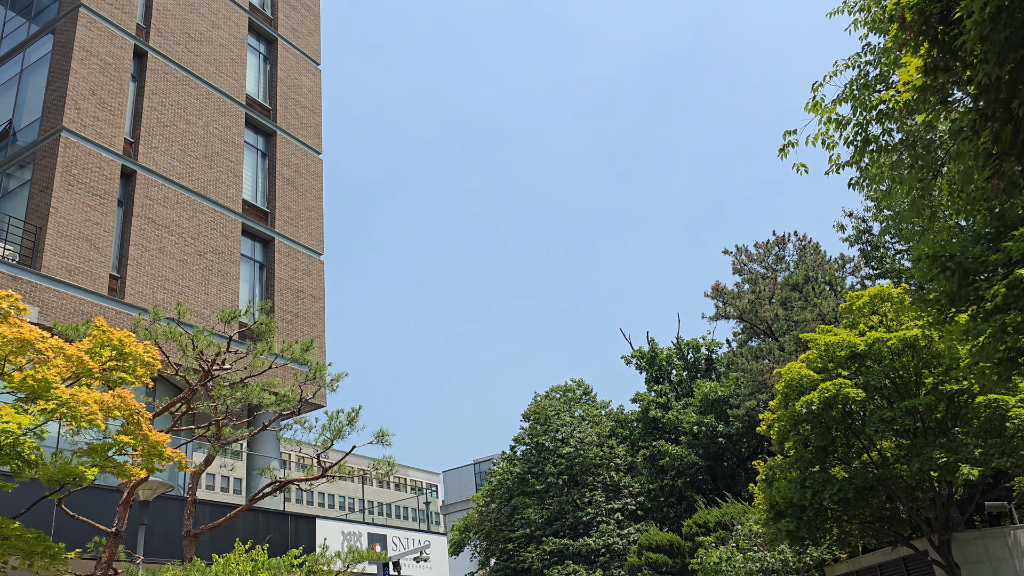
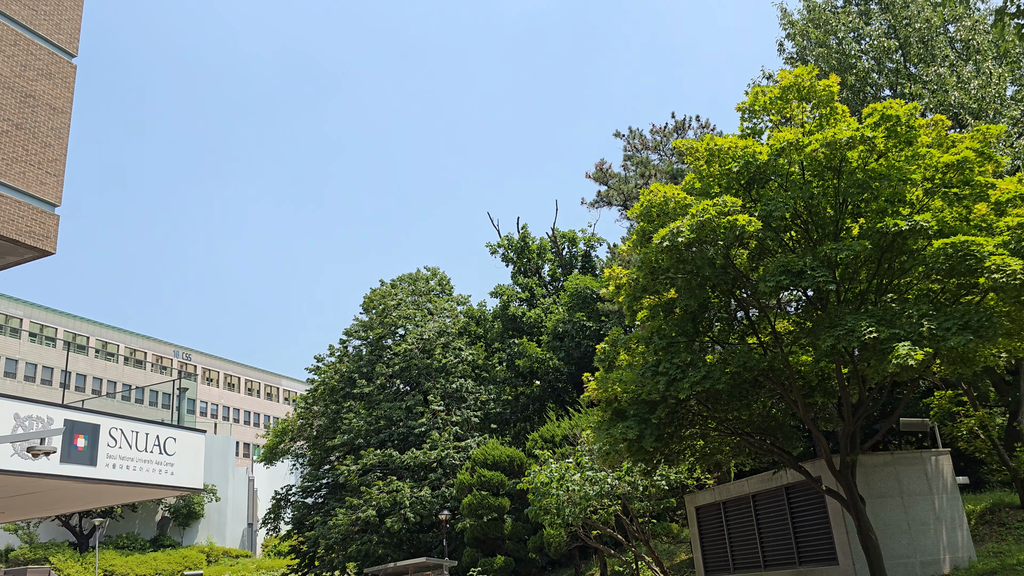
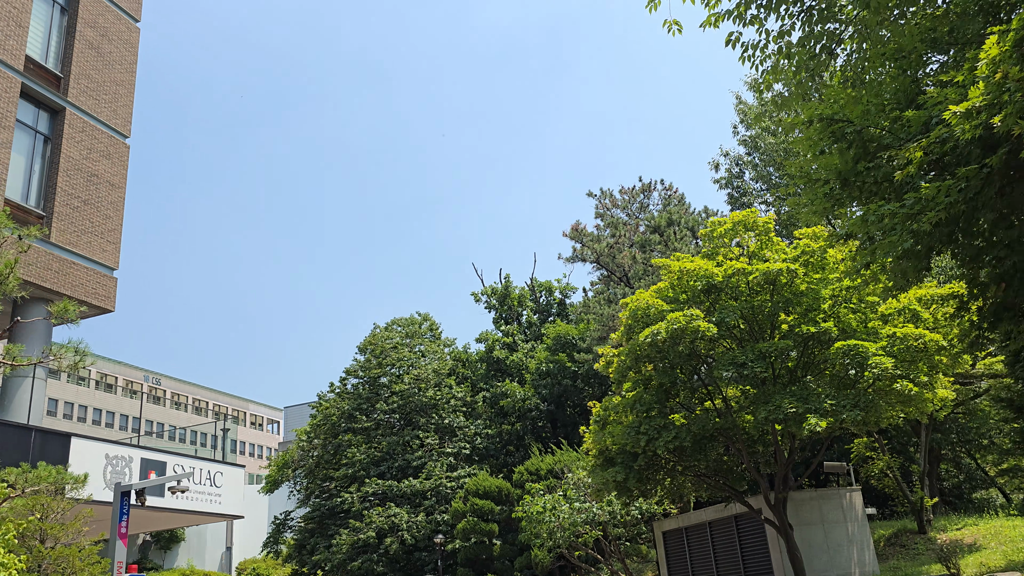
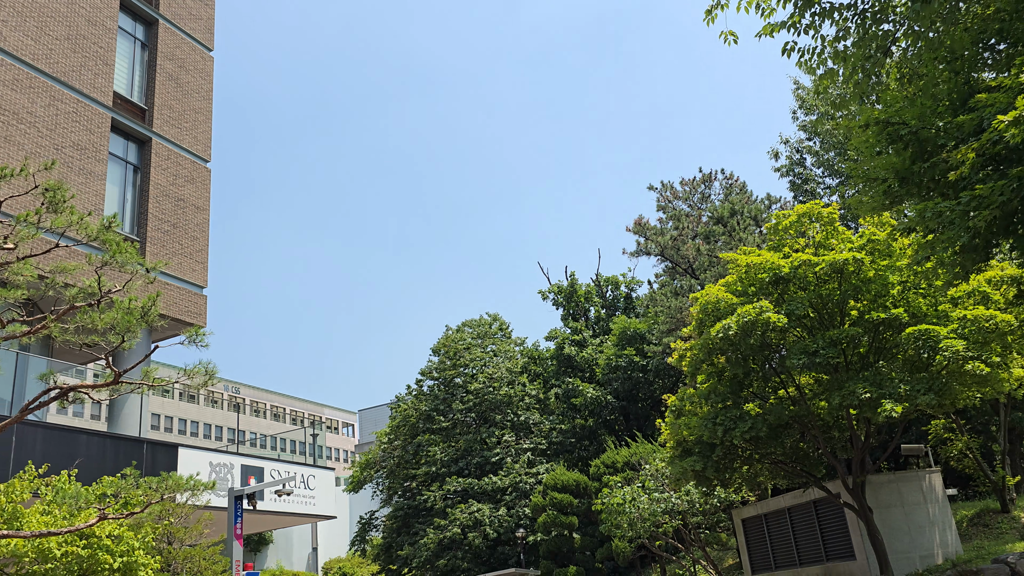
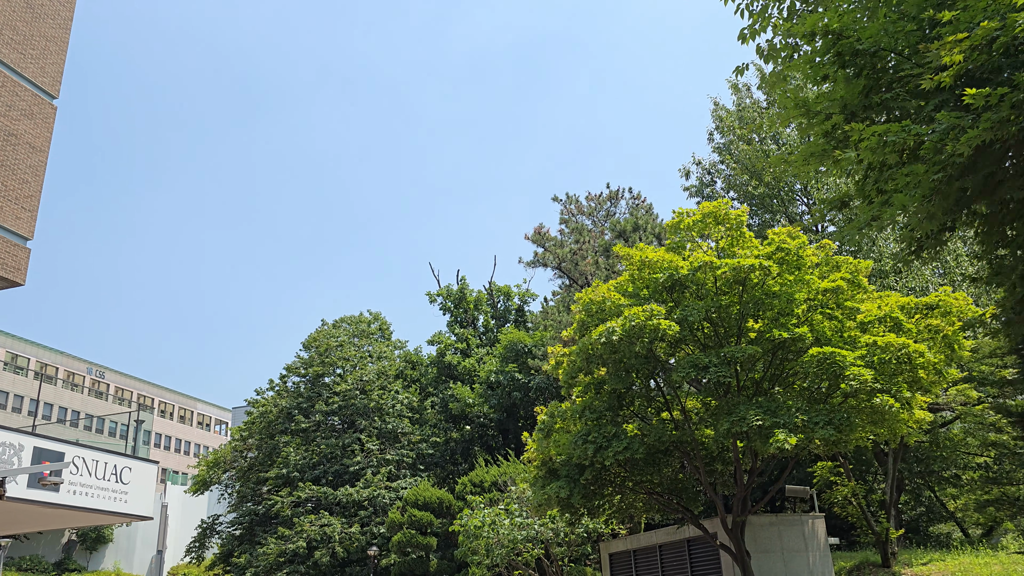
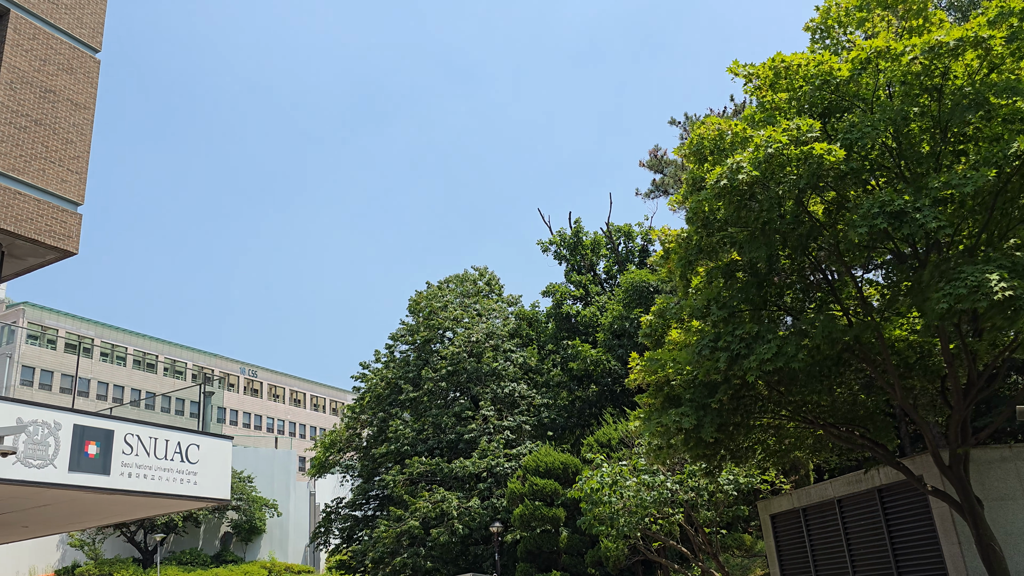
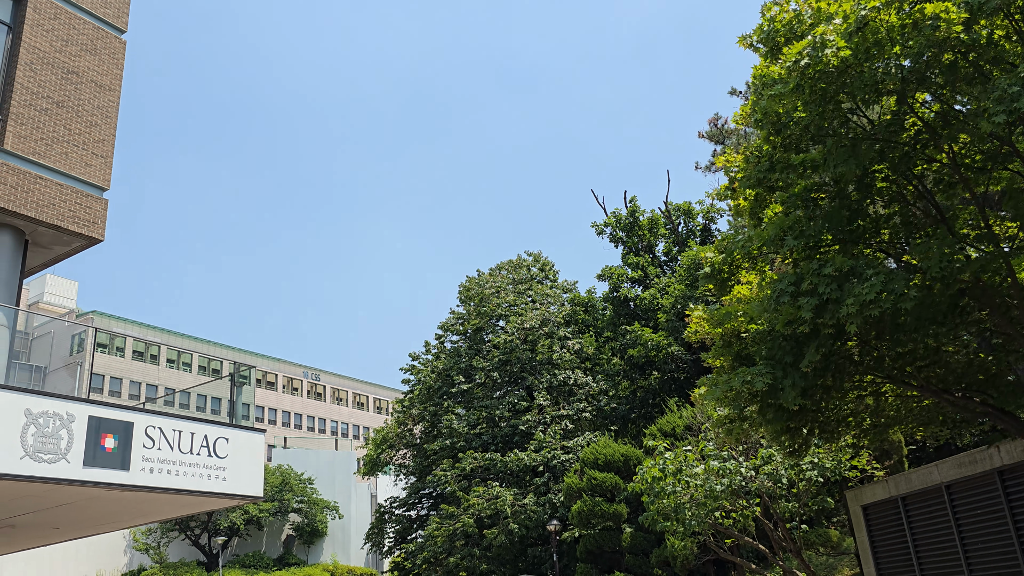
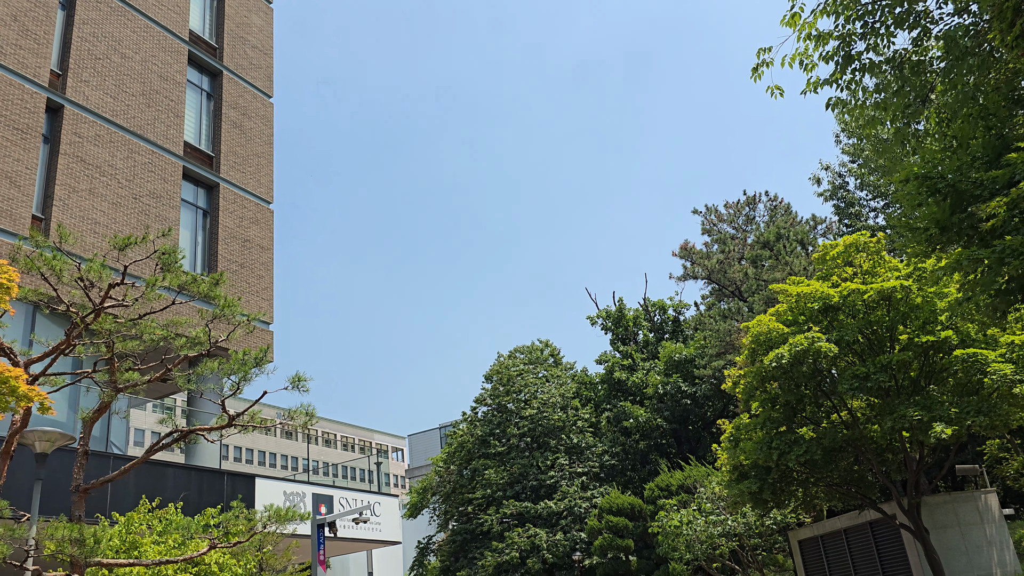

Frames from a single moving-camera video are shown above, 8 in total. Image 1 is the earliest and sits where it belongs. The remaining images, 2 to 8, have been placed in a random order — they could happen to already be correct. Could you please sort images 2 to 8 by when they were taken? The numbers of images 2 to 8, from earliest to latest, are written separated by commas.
8, 4, 3, 5, 2, 6, 7
